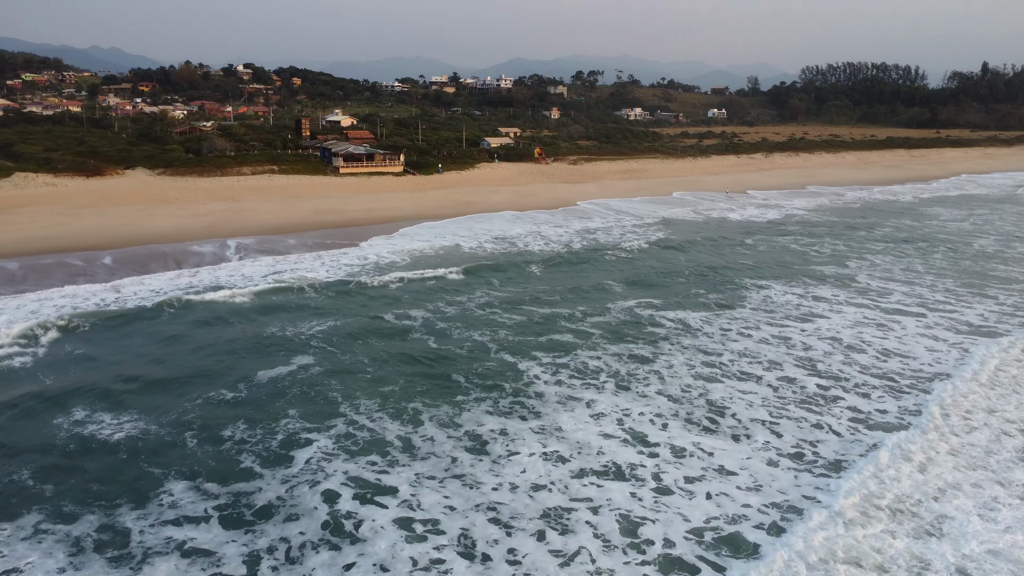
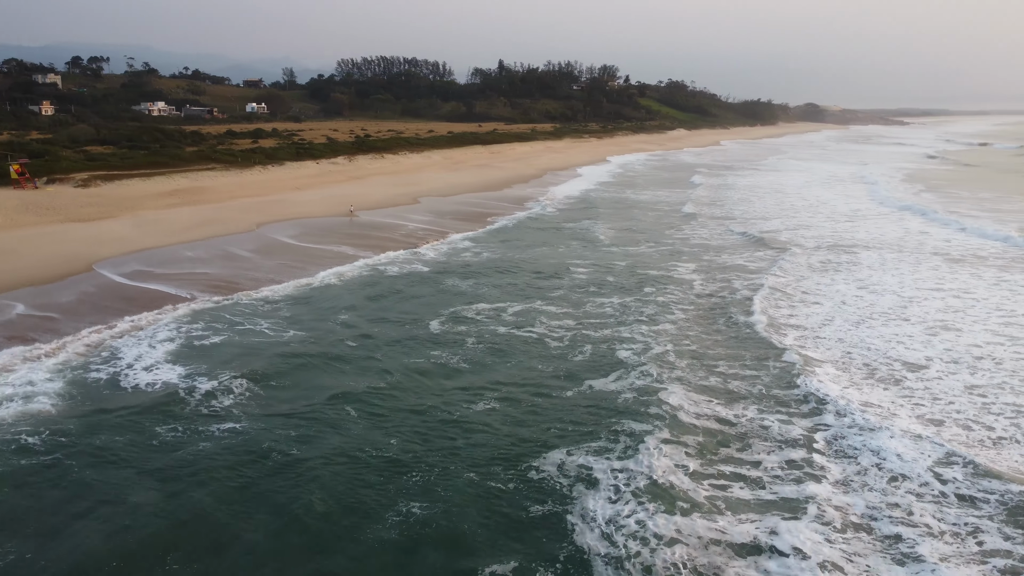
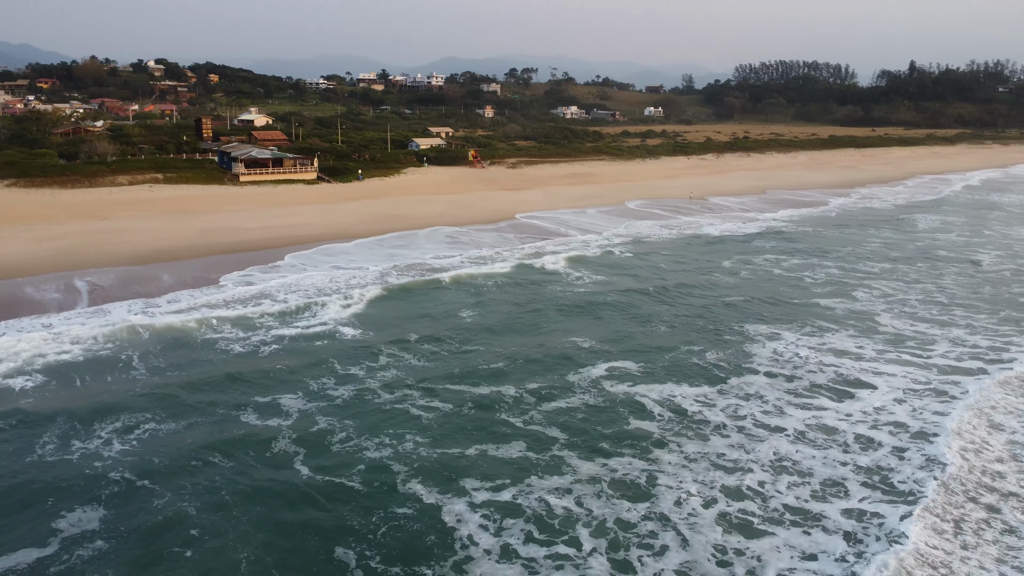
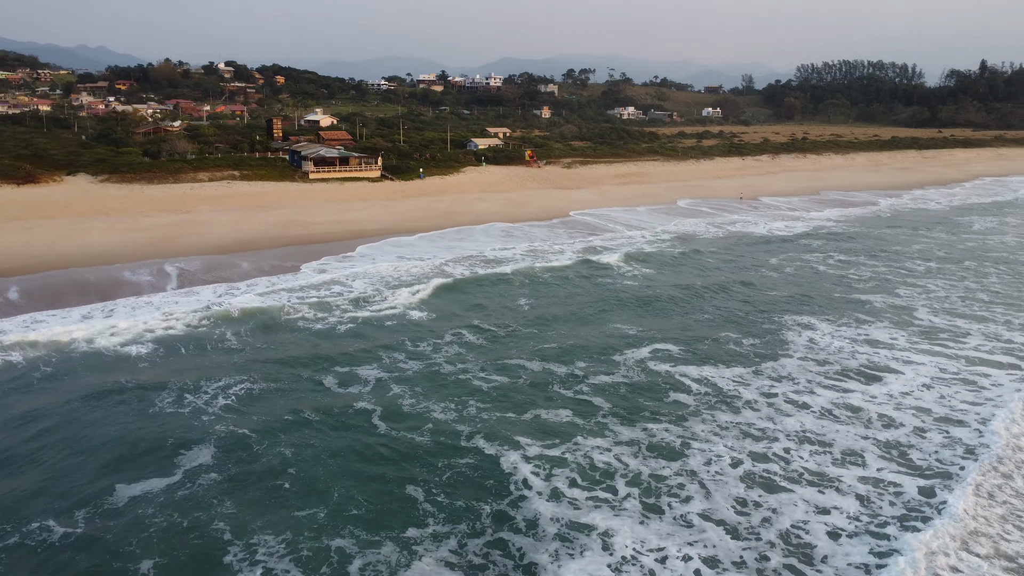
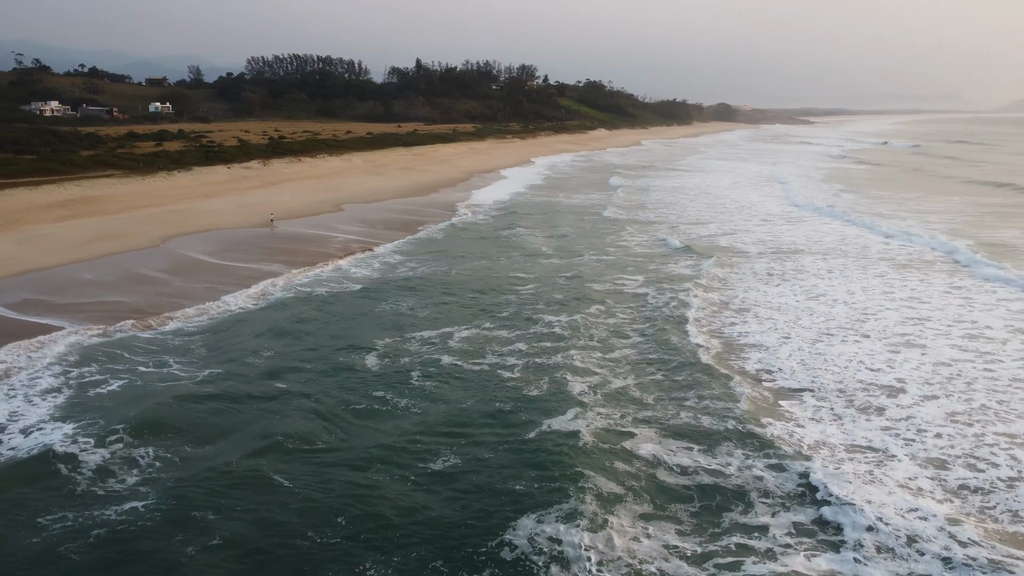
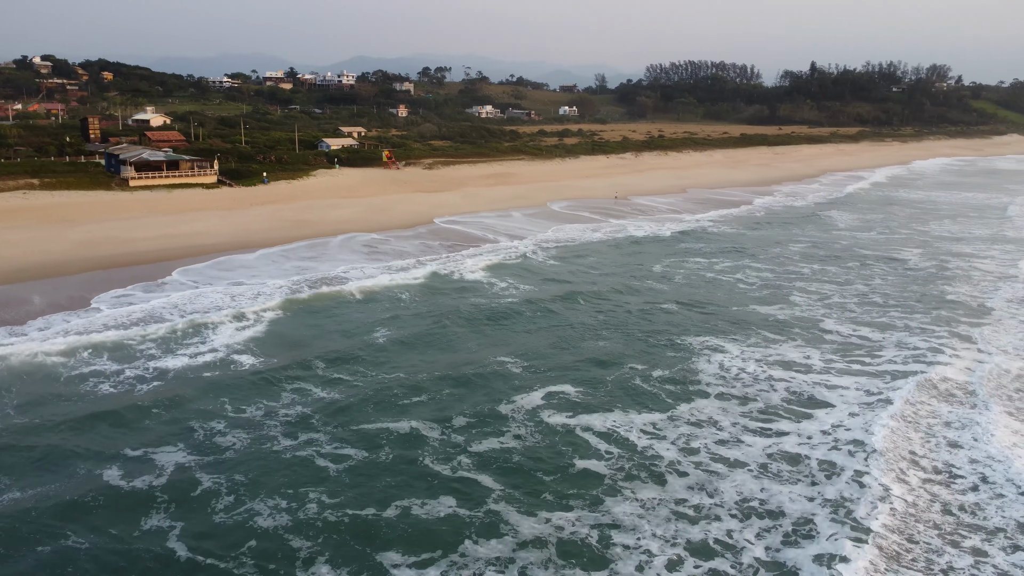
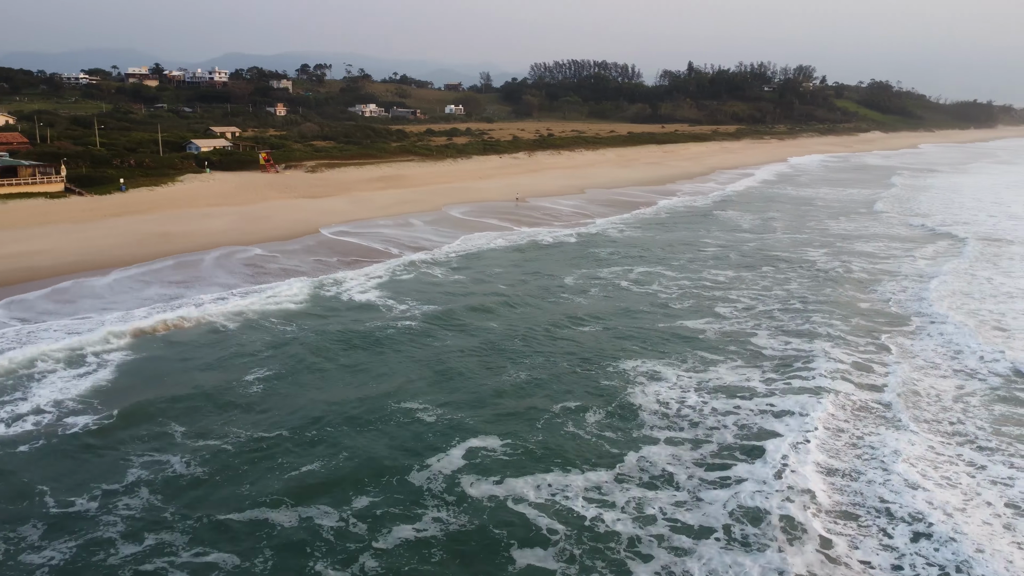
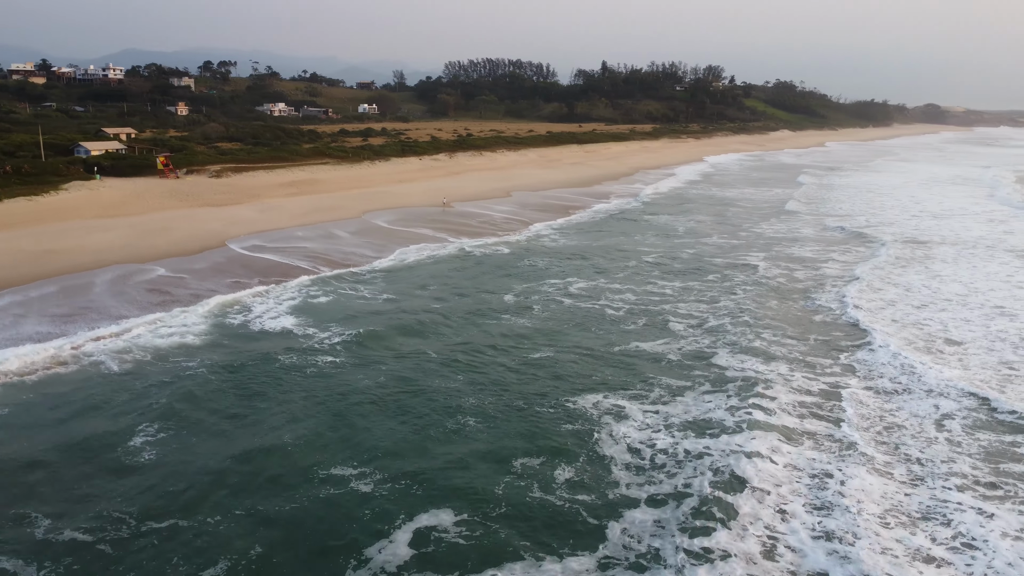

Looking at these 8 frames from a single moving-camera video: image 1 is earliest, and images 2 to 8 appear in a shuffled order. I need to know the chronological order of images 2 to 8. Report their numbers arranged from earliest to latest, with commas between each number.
4, 3, 6, 7, 8, 2, 5
